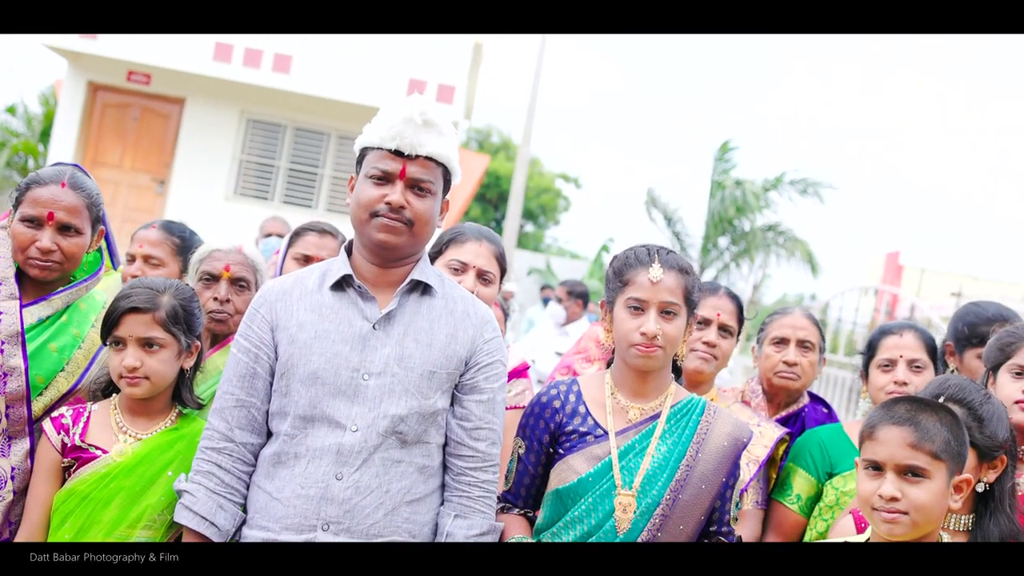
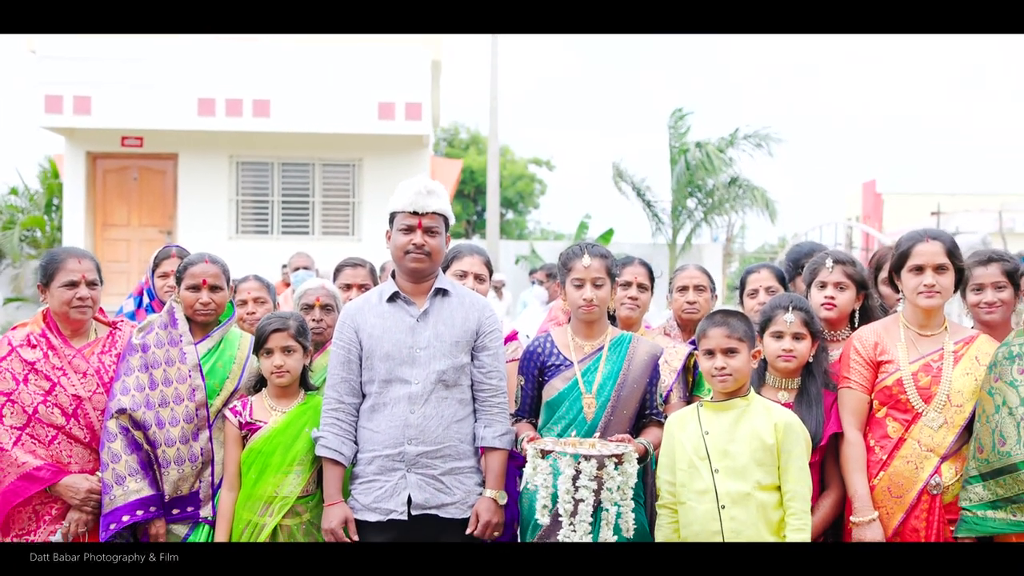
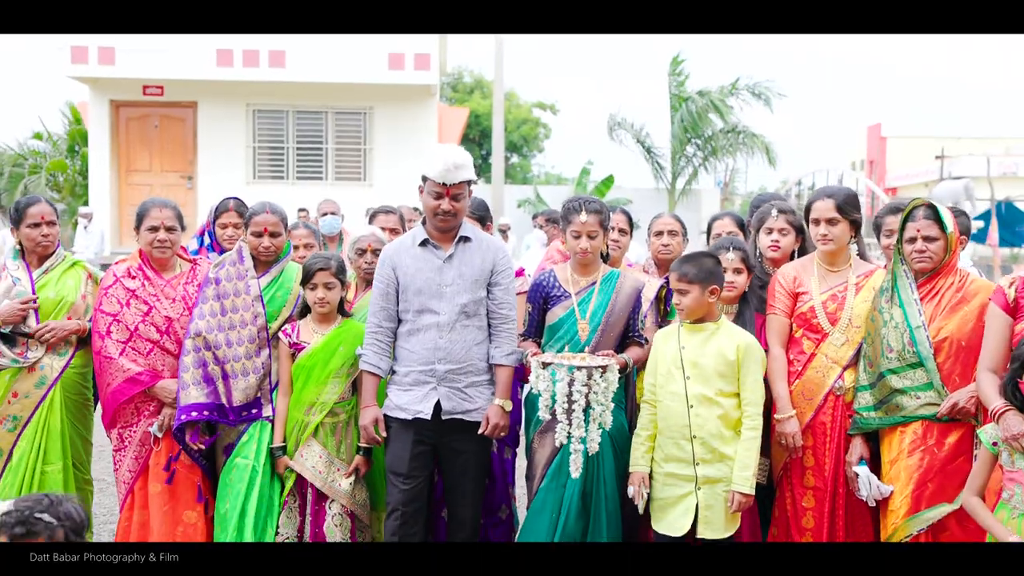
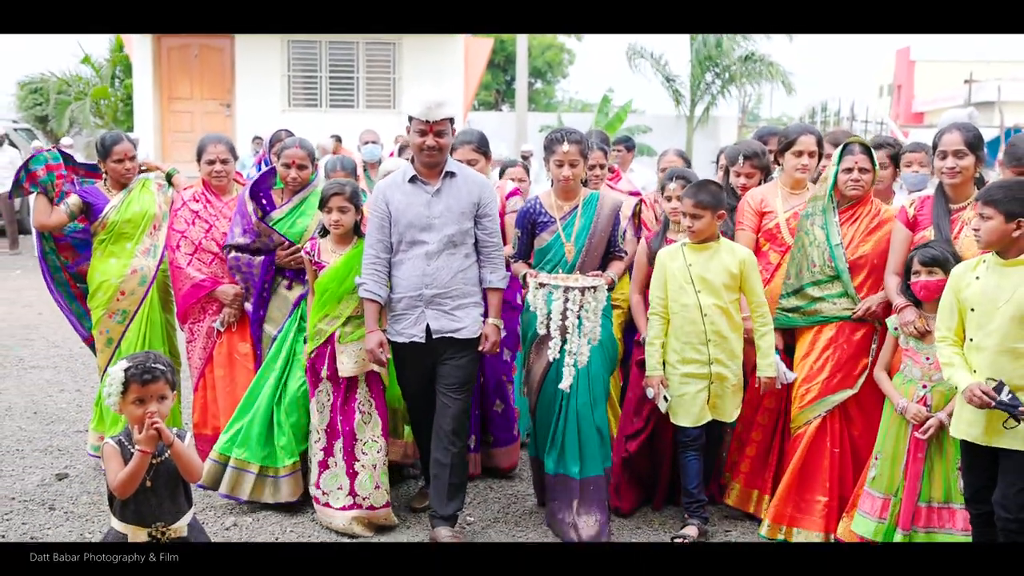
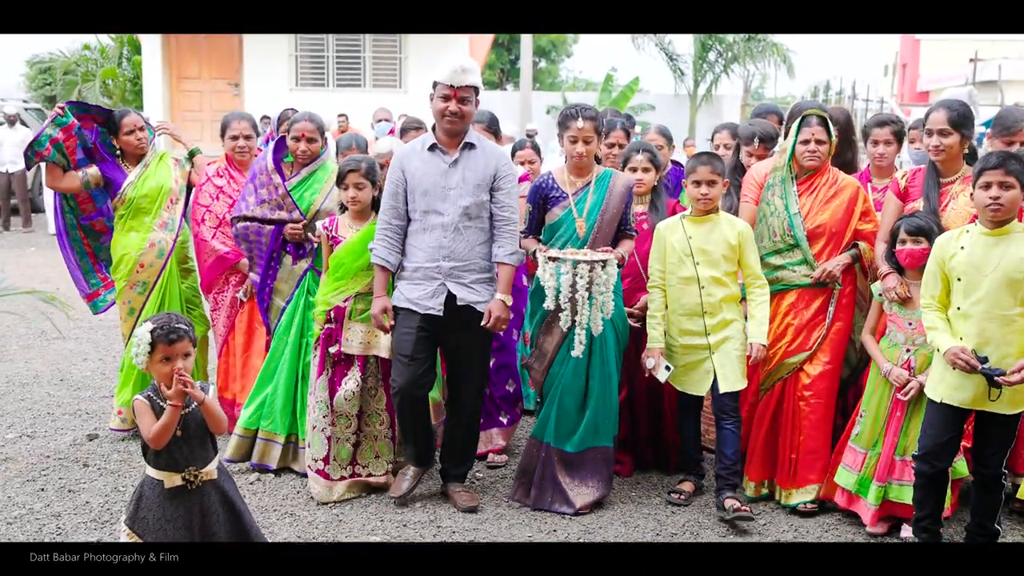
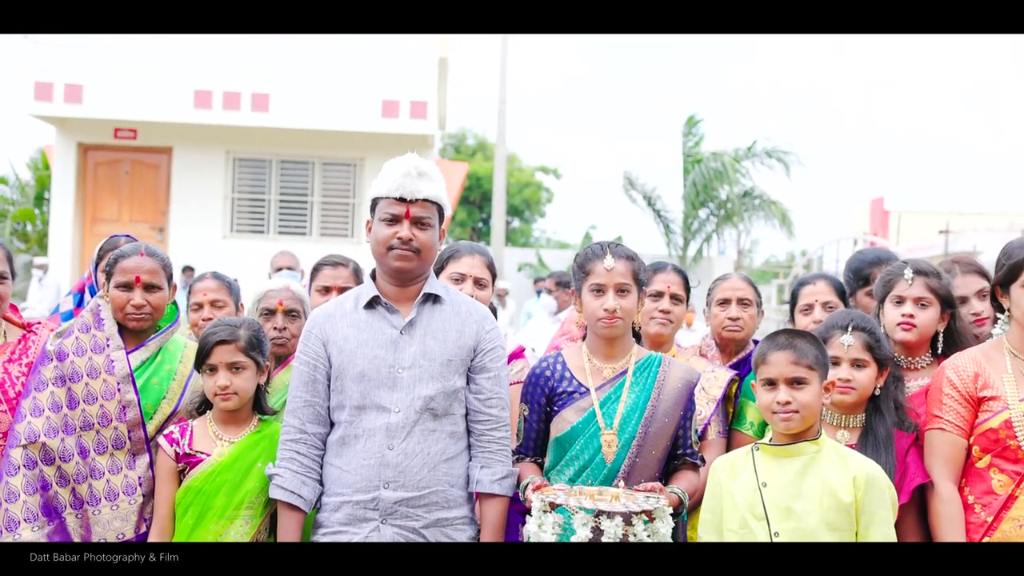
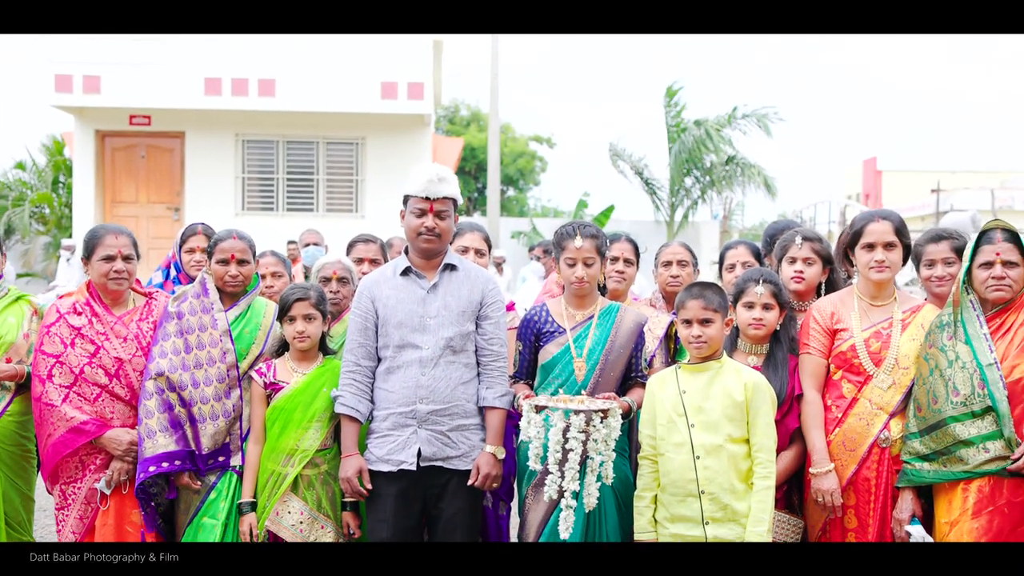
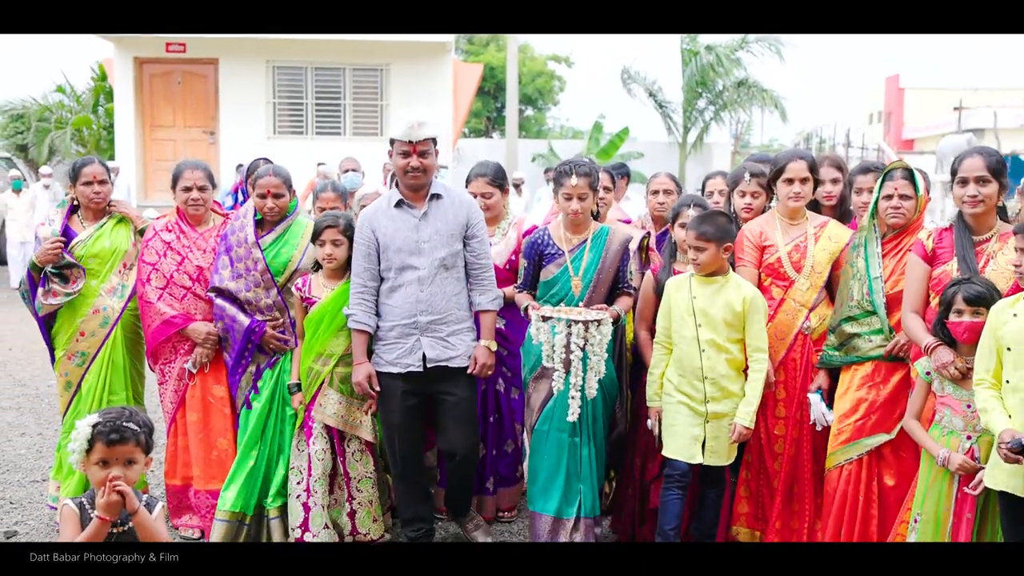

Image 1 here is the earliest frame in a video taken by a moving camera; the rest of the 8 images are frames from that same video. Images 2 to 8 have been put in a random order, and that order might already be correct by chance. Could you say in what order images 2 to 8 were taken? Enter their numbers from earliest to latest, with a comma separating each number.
6, 2, 7, 3, 8, 4, 5
